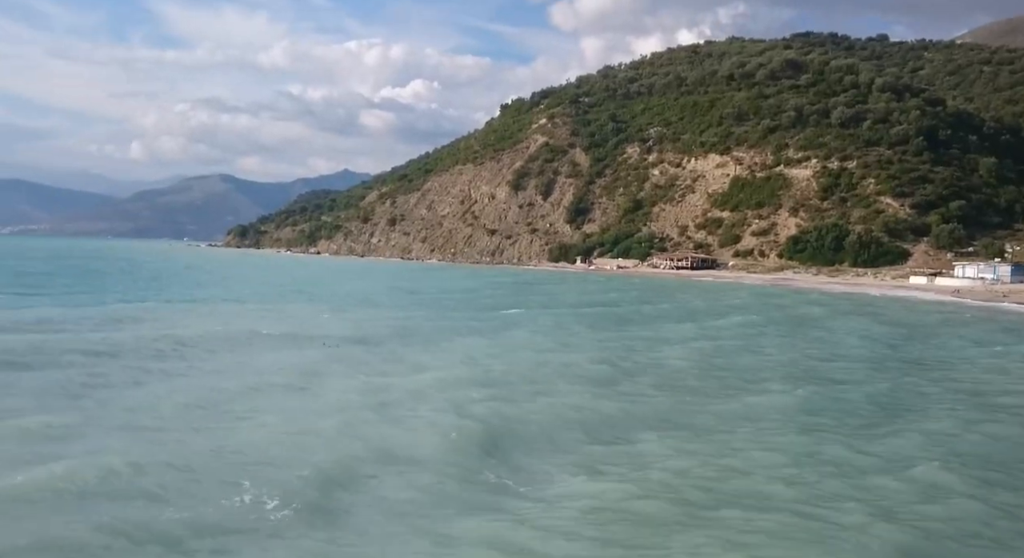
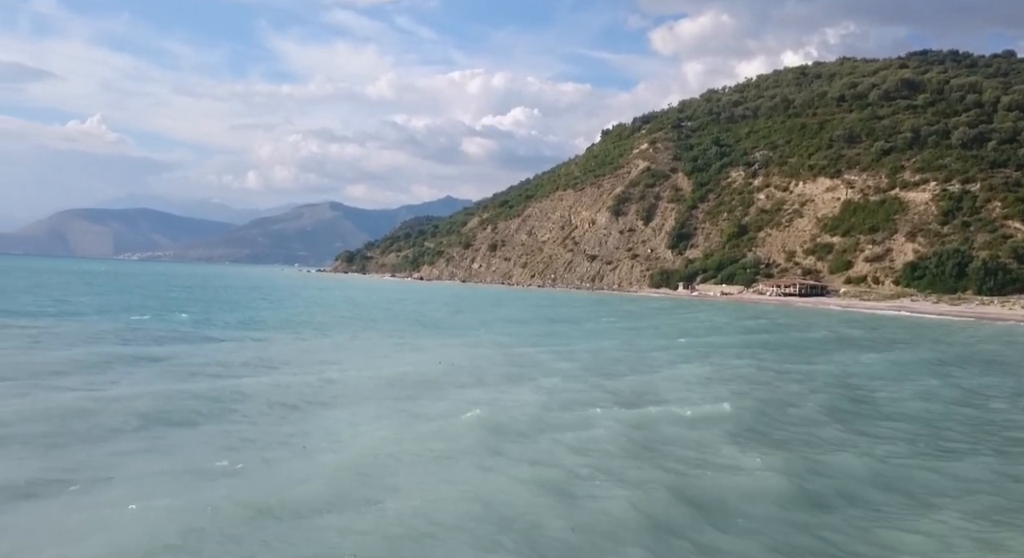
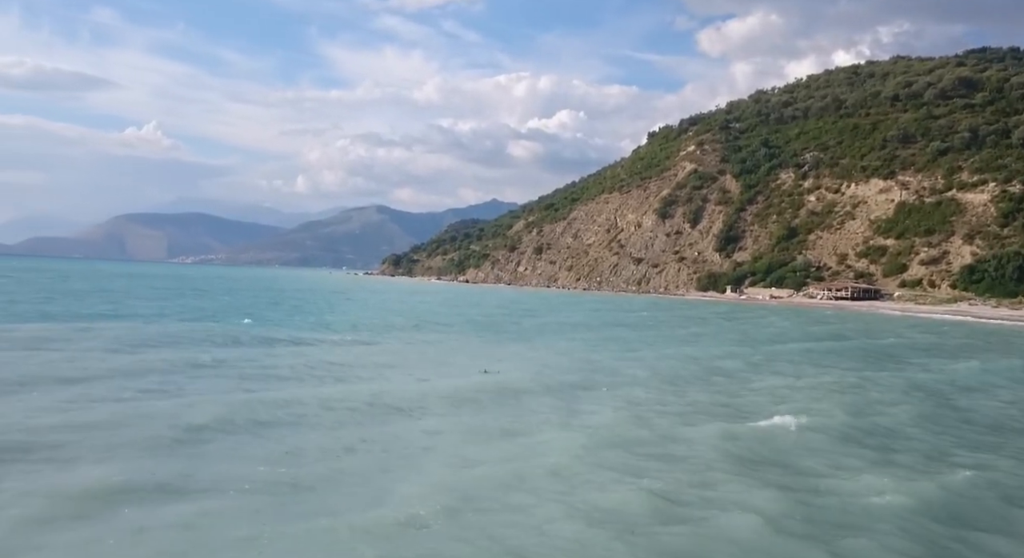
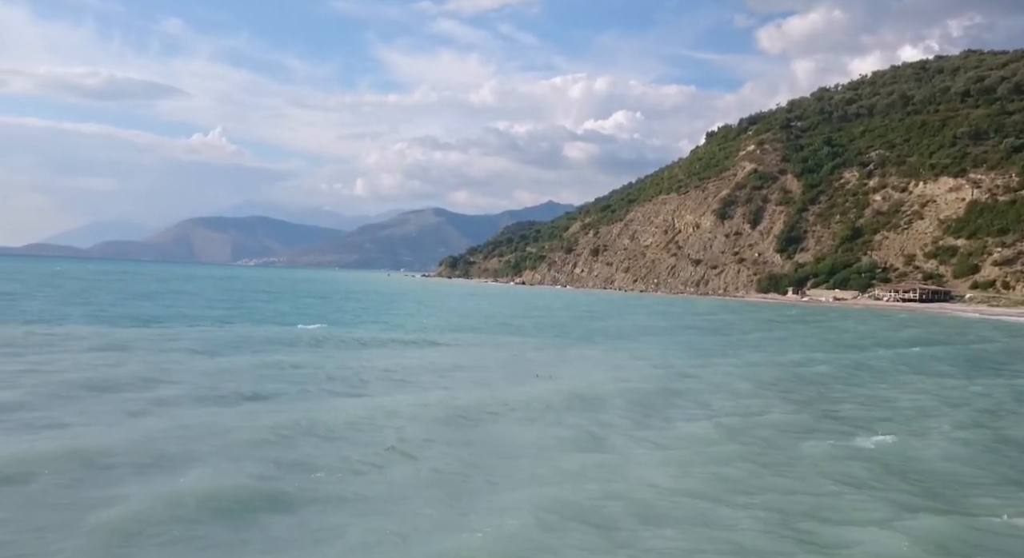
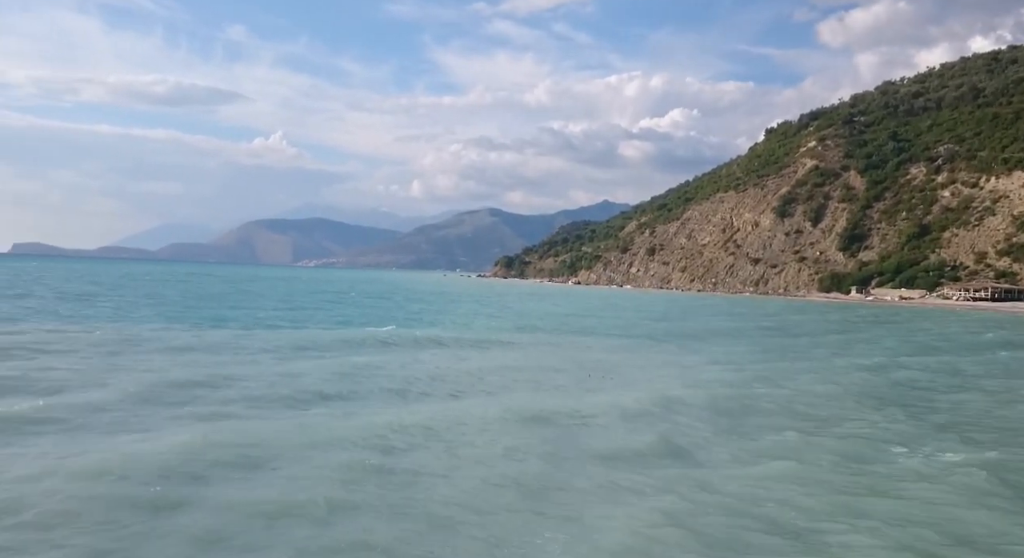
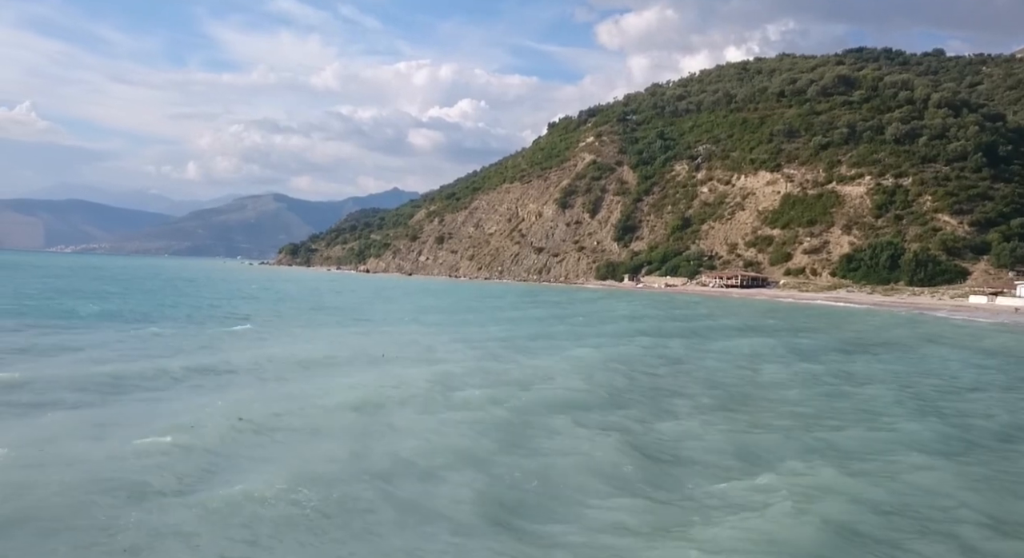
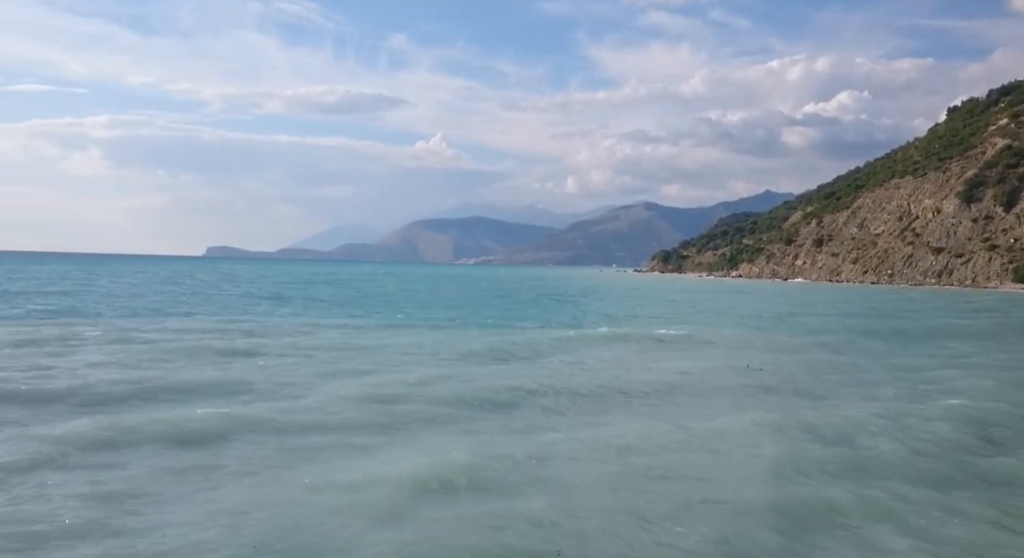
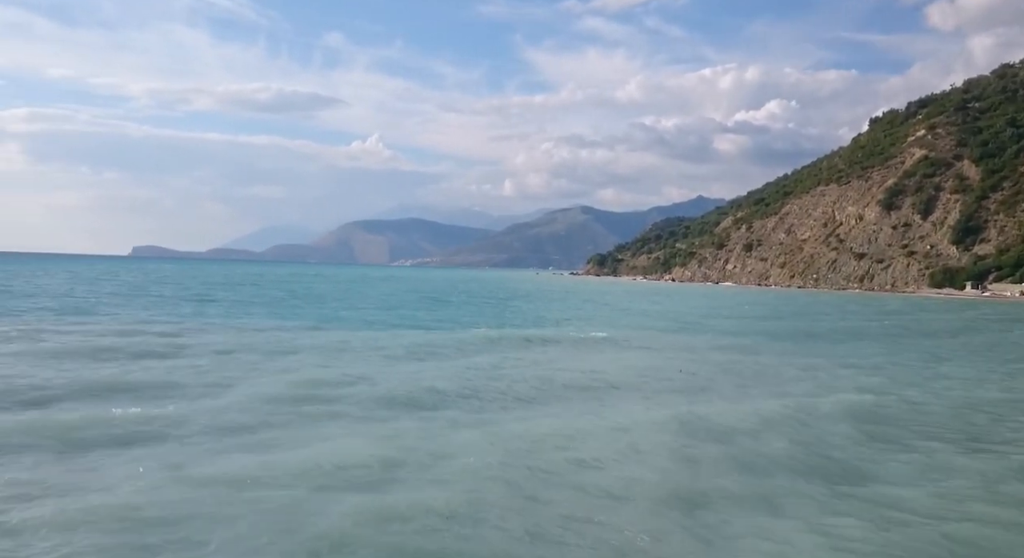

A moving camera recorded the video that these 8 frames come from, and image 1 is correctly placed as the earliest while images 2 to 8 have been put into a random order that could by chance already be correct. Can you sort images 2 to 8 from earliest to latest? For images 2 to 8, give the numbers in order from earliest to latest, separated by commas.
6, 2, 3, 4, 5, 8, 7
